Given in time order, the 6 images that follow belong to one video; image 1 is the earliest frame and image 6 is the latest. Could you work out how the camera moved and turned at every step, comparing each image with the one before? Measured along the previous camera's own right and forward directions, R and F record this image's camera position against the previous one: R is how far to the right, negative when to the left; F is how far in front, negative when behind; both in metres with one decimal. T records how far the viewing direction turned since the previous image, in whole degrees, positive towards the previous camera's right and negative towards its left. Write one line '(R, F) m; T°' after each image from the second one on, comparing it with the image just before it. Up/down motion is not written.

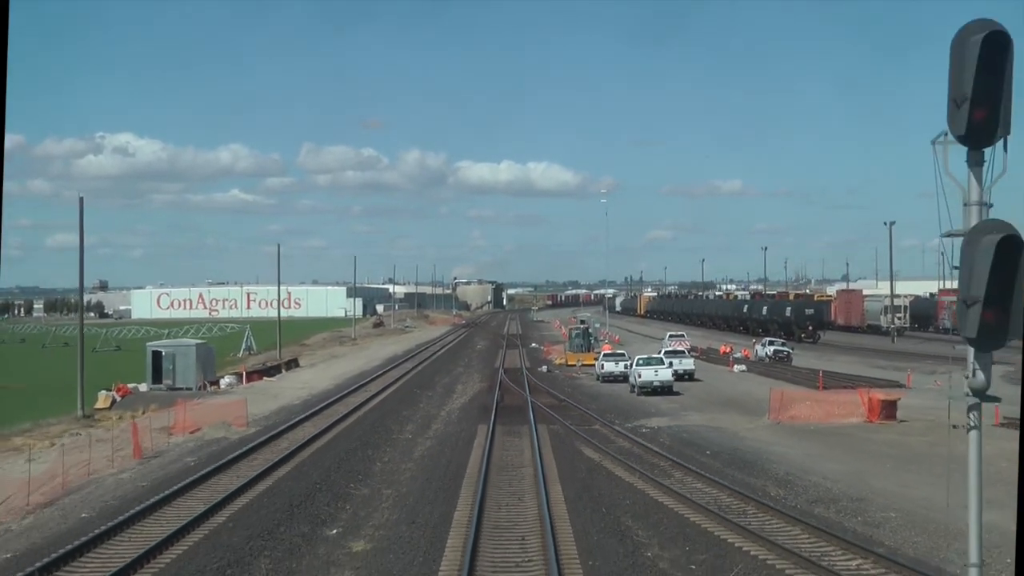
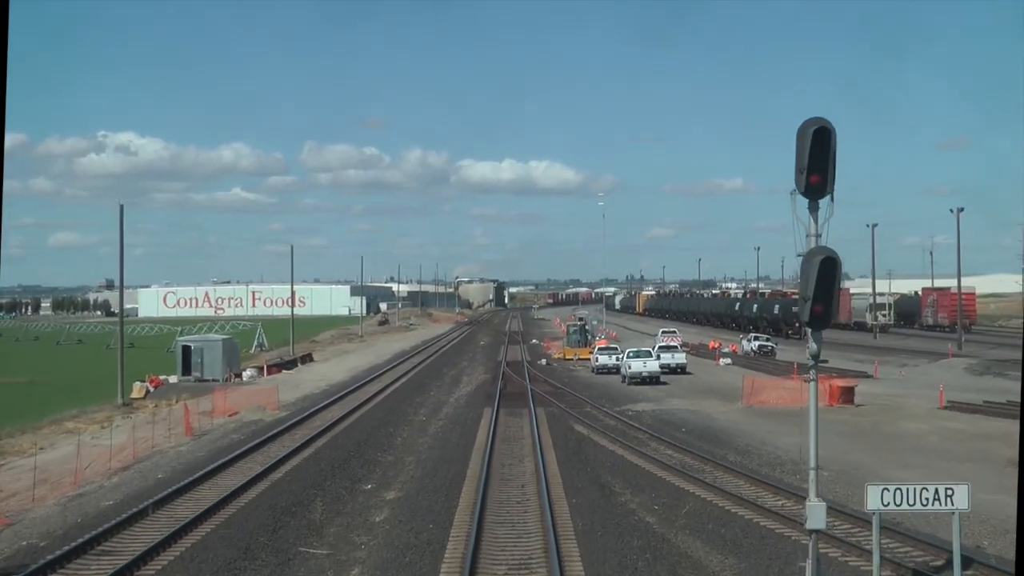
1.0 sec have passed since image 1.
(0.0, -3.6) m; 0°
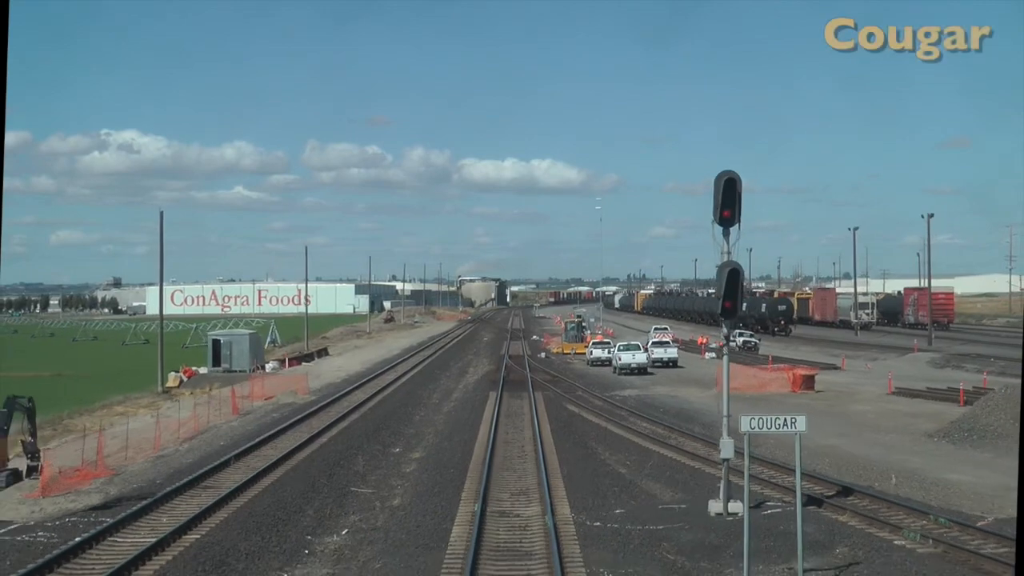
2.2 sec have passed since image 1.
(0.0, -4.3) m; 0°
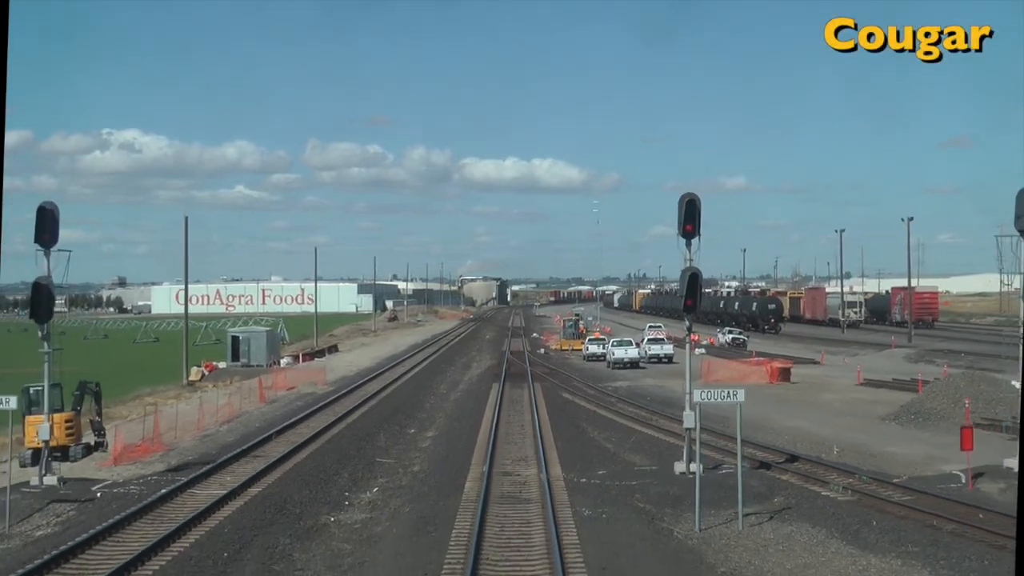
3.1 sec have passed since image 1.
(0.0, -3.3) m; 0°
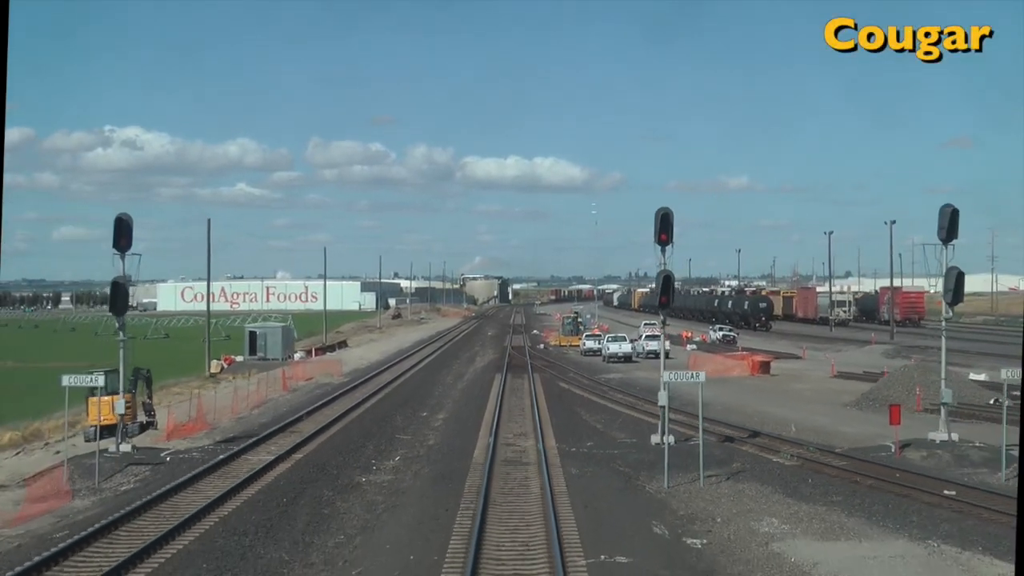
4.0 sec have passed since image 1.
(0.0, -3.3) m; 0°
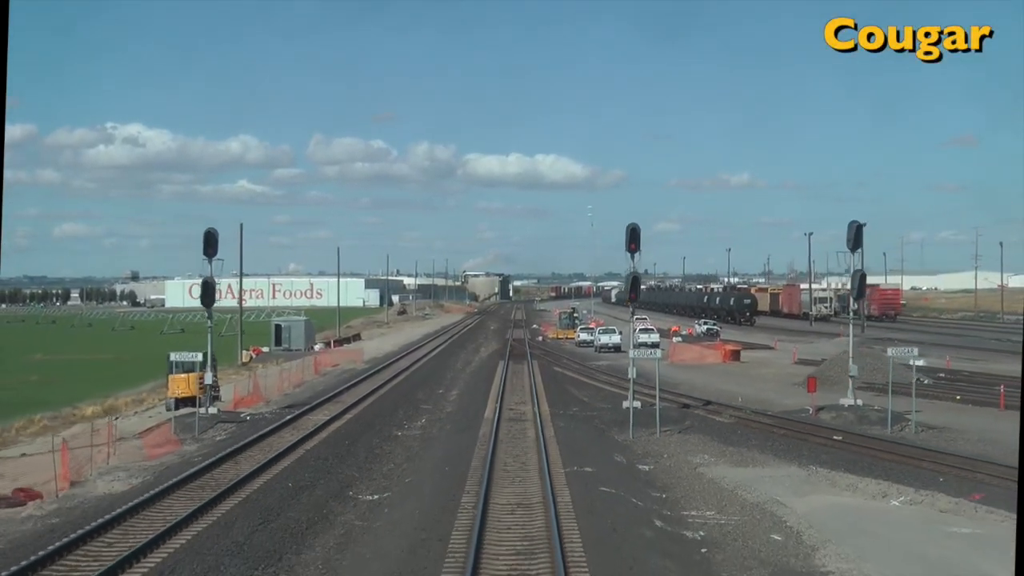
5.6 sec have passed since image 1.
(0.0, -5.8) m; 0°
